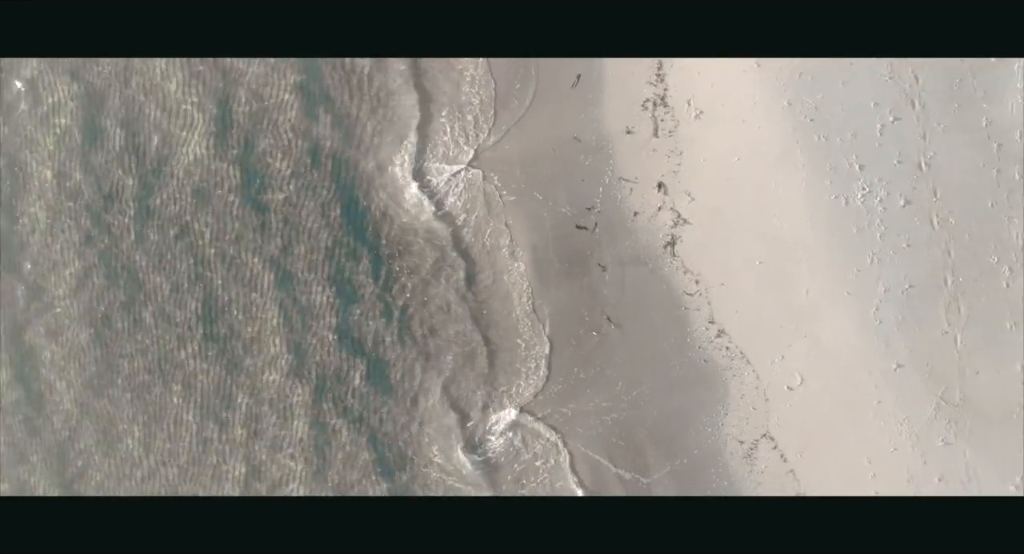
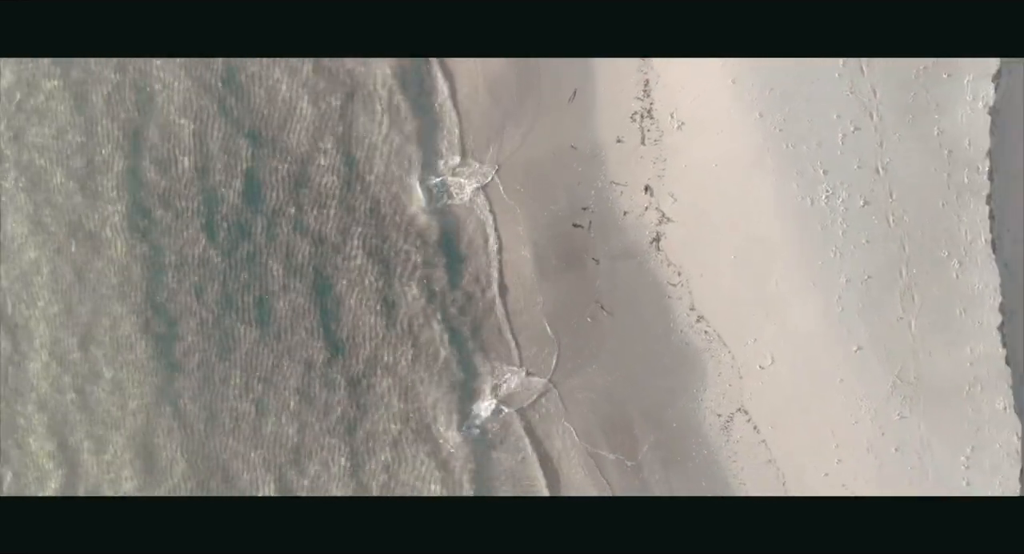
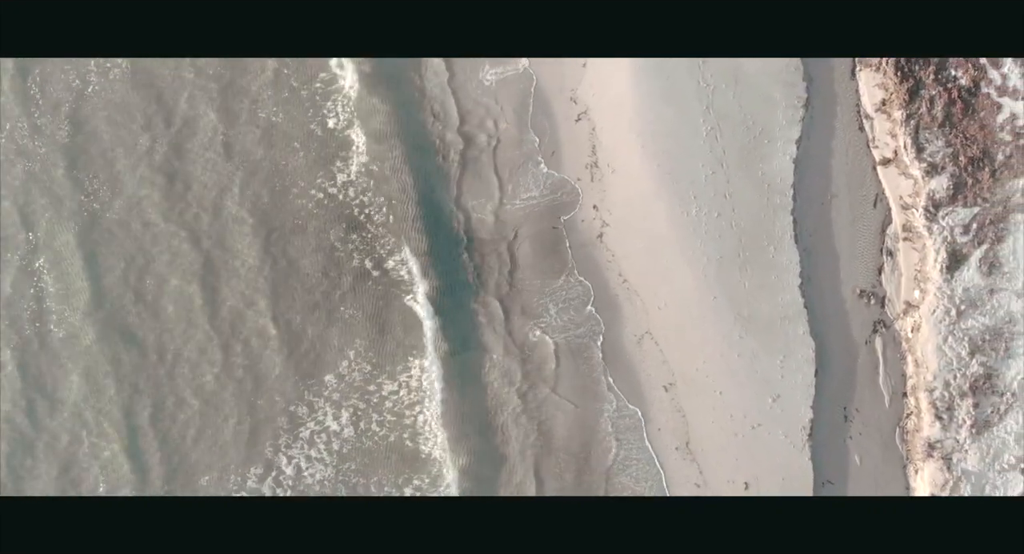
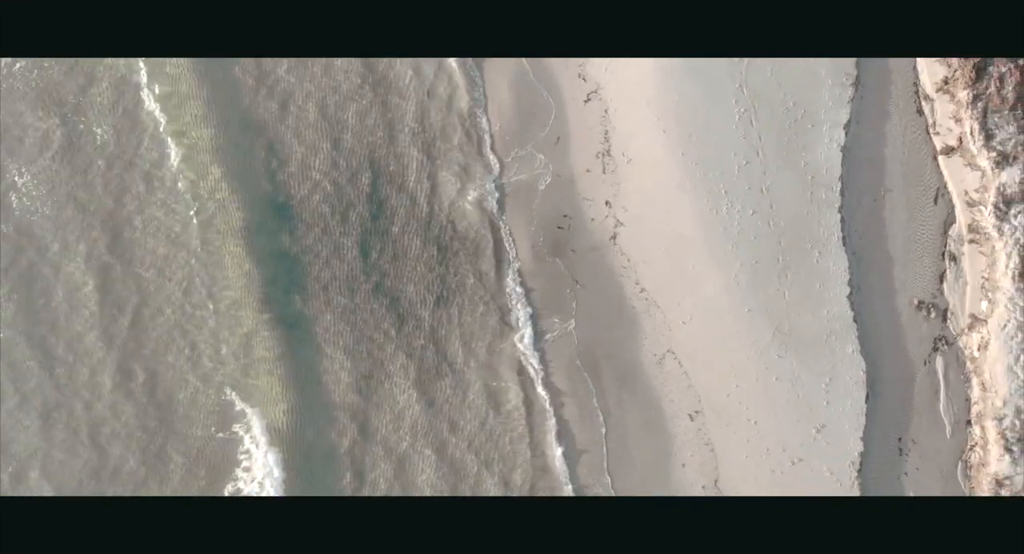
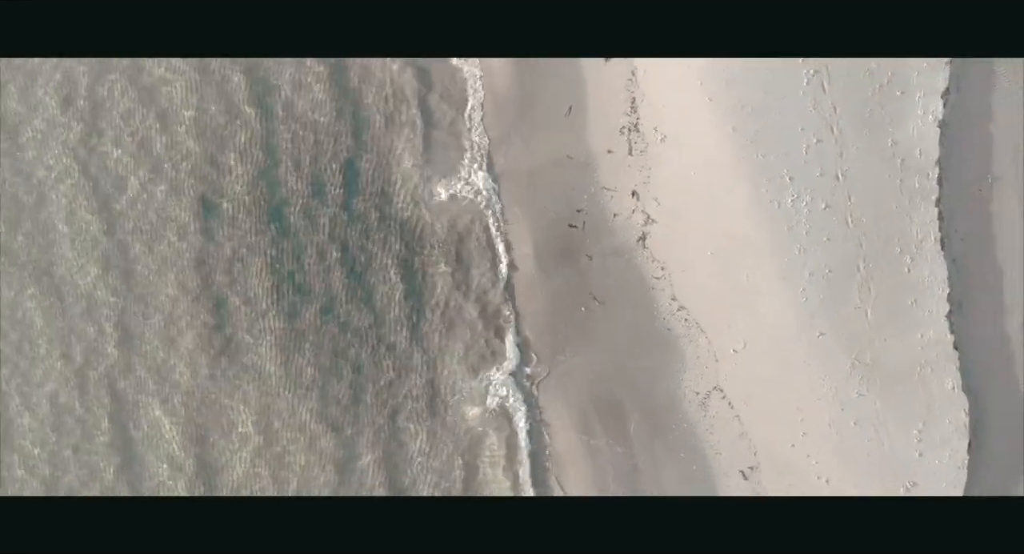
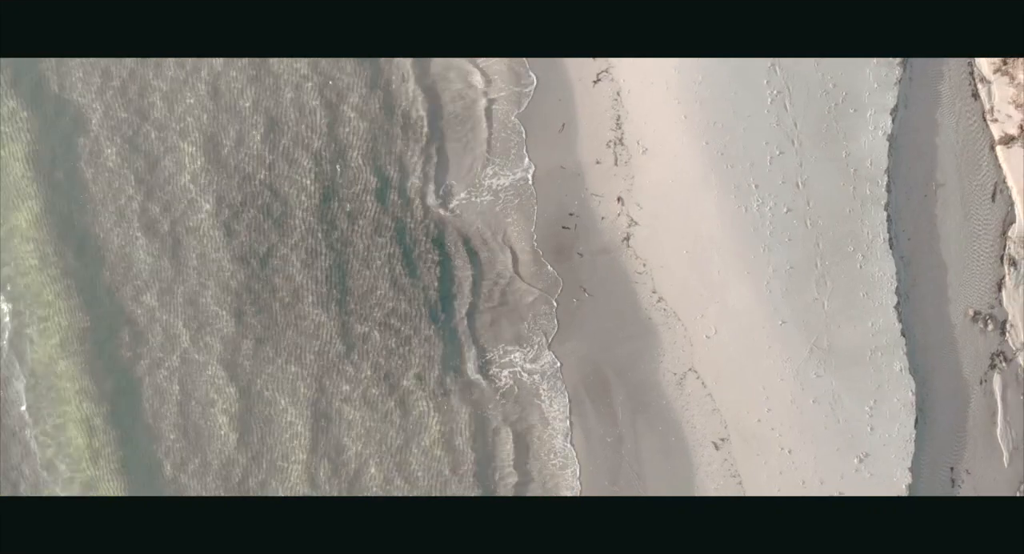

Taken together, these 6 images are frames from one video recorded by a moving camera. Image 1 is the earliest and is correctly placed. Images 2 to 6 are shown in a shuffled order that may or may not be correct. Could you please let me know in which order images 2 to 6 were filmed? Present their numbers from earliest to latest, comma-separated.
2, 5, 6, 4, 3
